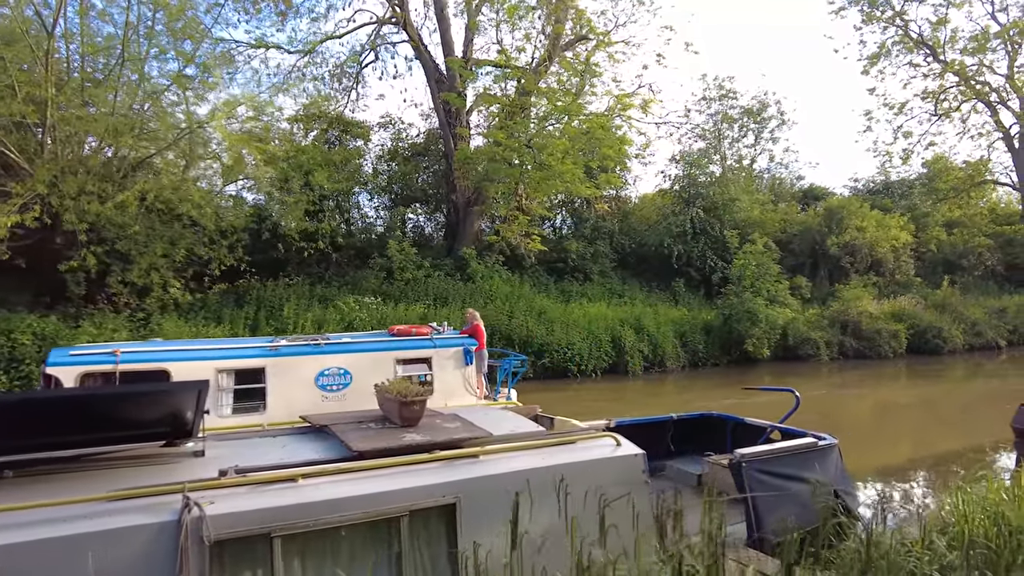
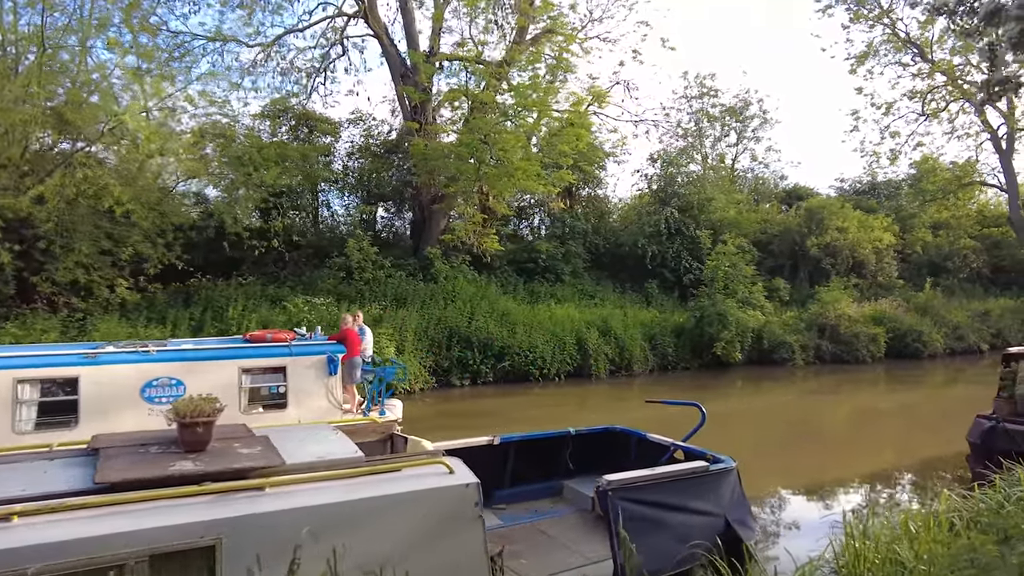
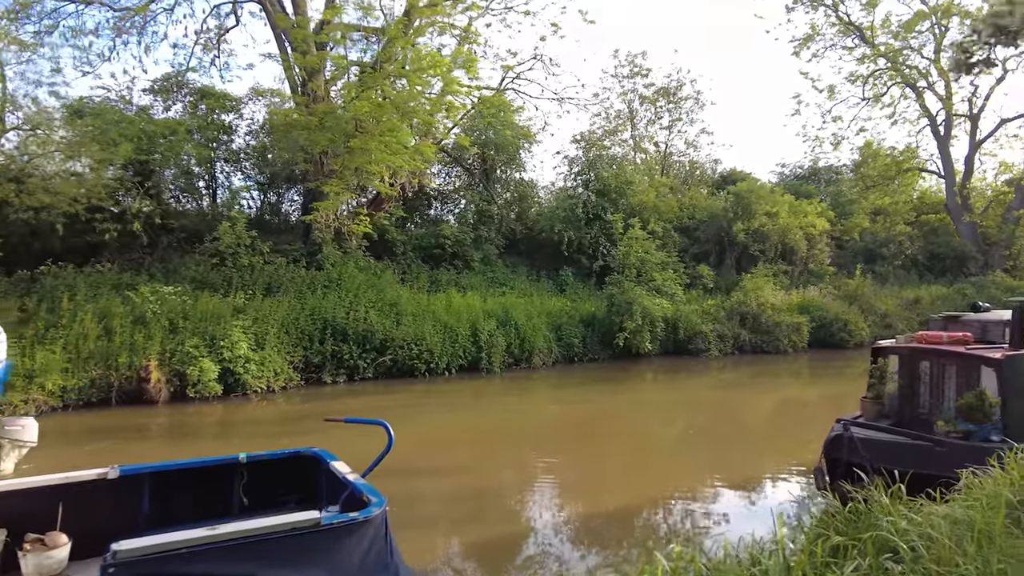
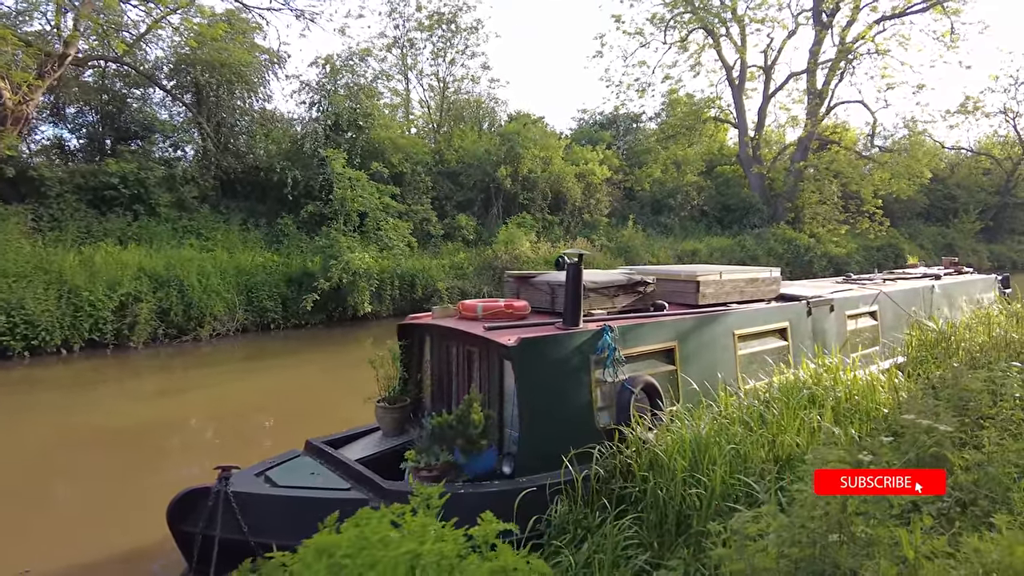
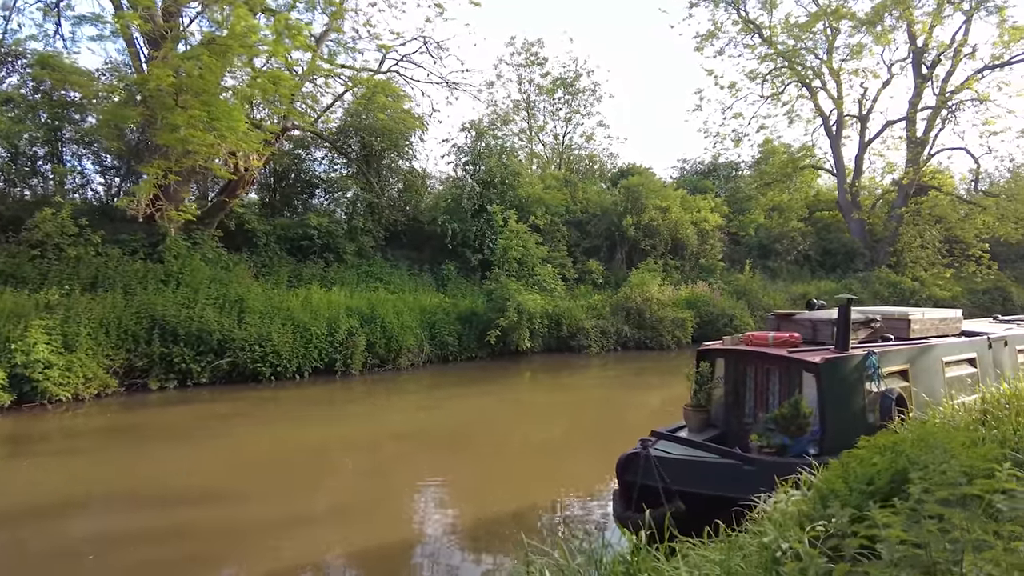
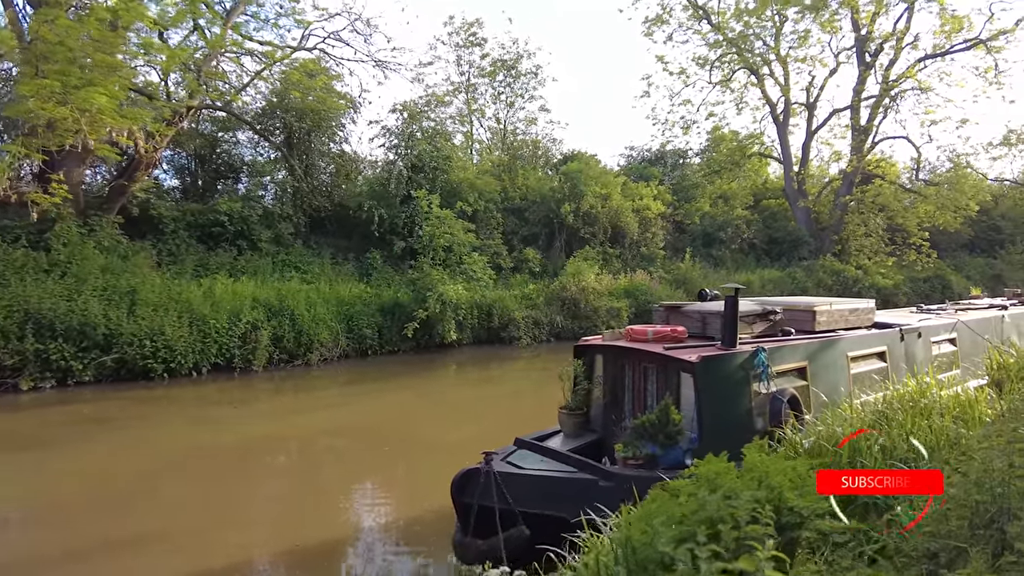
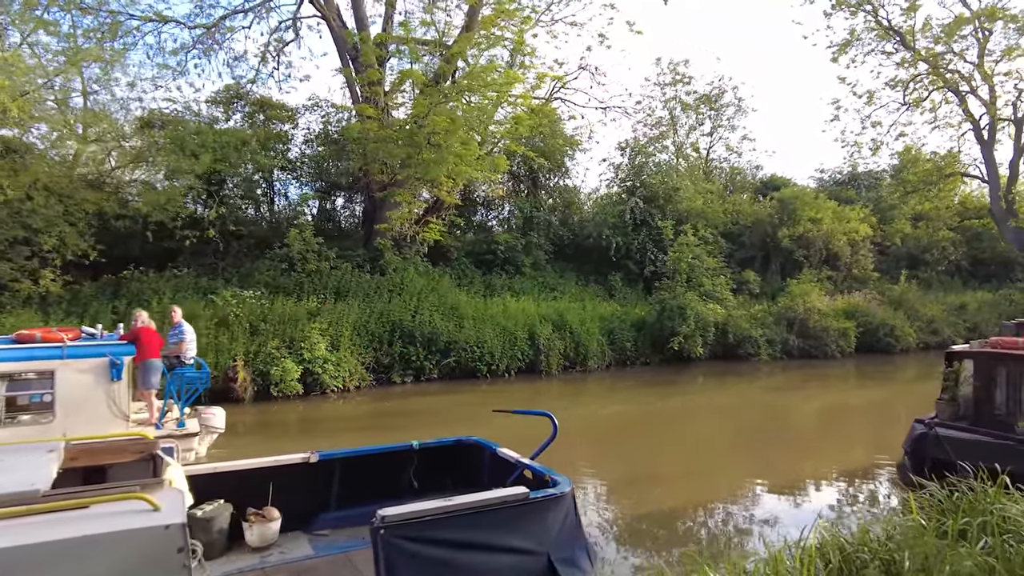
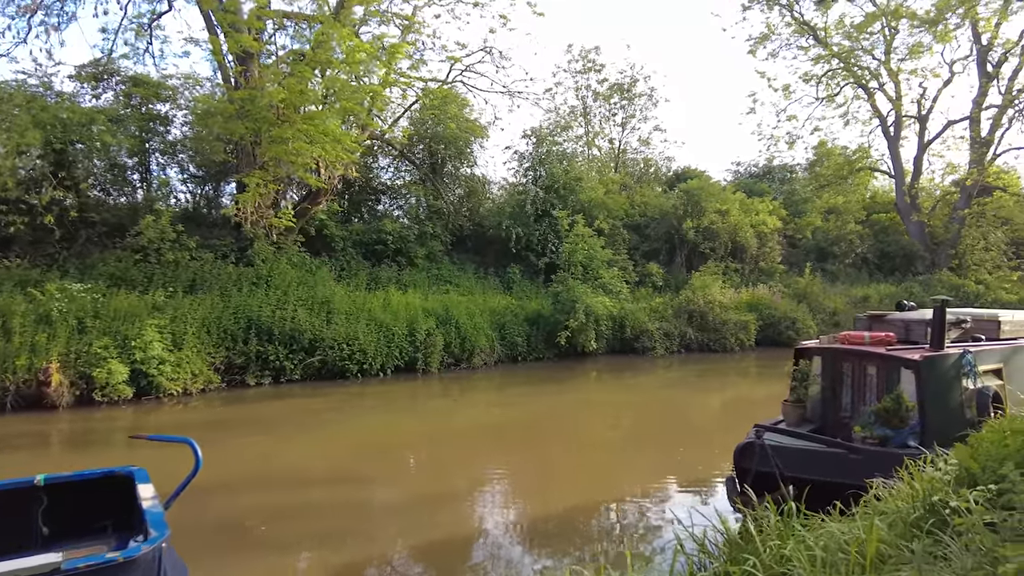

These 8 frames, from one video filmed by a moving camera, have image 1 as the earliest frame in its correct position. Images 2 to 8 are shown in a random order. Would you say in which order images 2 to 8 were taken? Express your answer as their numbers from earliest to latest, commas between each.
2, 7, 3, 8, 5, 6, 4
